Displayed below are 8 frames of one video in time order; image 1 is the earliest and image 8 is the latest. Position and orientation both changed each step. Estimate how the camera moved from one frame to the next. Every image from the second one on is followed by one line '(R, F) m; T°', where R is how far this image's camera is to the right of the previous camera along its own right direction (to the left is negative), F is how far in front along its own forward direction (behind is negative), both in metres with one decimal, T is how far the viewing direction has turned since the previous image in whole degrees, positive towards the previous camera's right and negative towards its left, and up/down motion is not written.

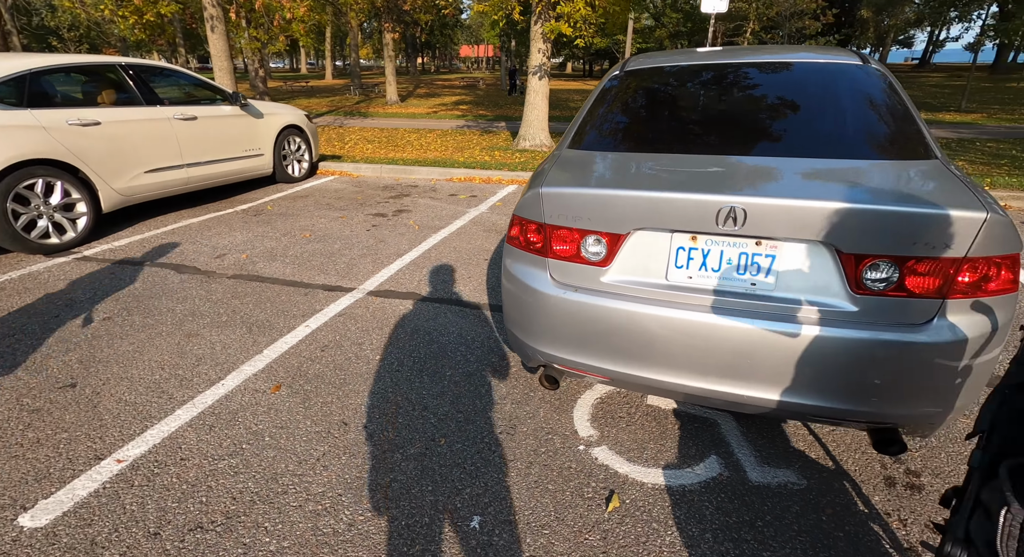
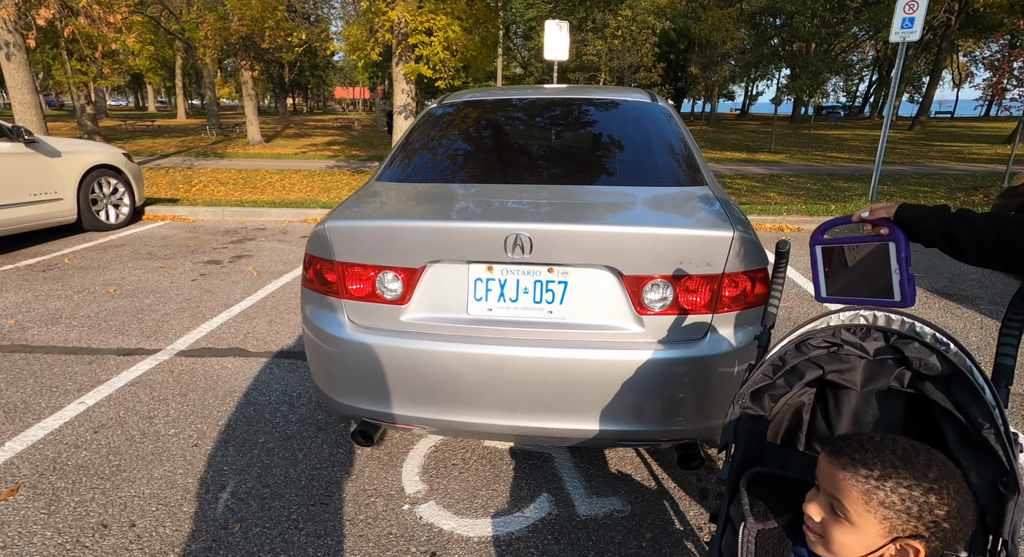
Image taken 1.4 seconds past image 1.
(+0.3, +0.1) m; +13°
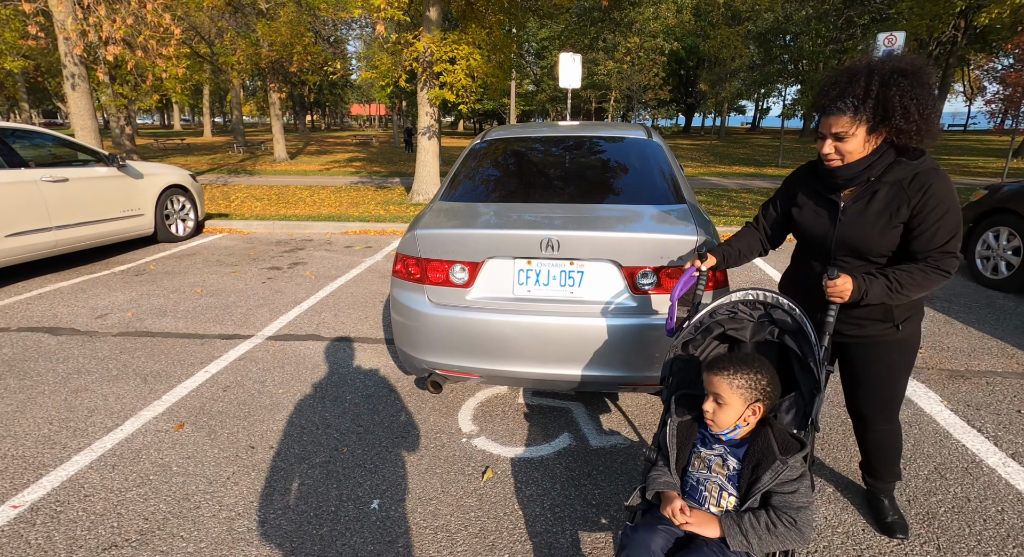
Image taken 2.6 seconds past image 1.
(-0.1, -0.8) m; -1°
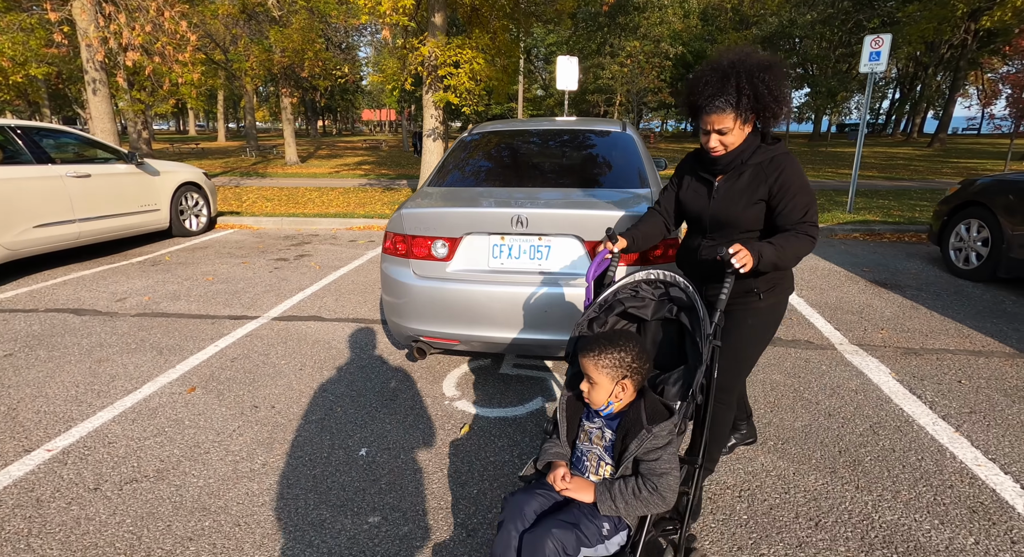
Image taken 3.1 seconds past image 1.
(+0.2, -0.3) m; -1°
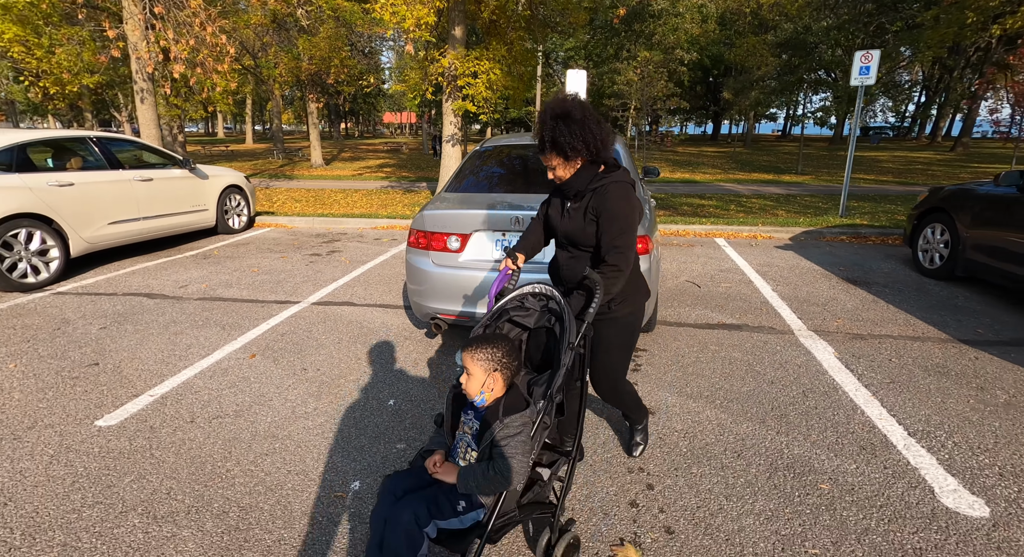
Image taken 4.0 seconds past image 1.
(+0.1, -0.7) m; -2°
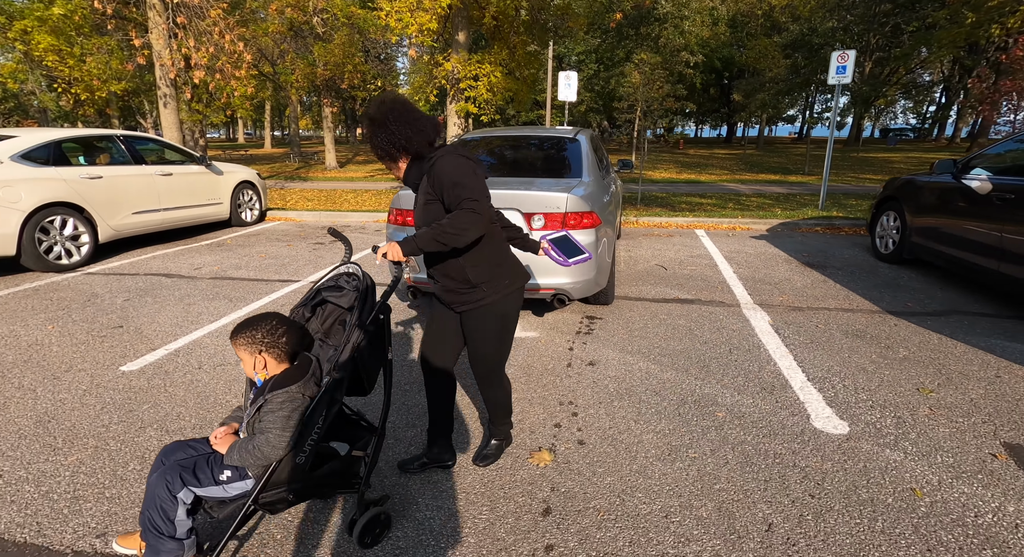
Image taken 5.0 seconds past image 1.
(+0.4, -0.5) m; -2°
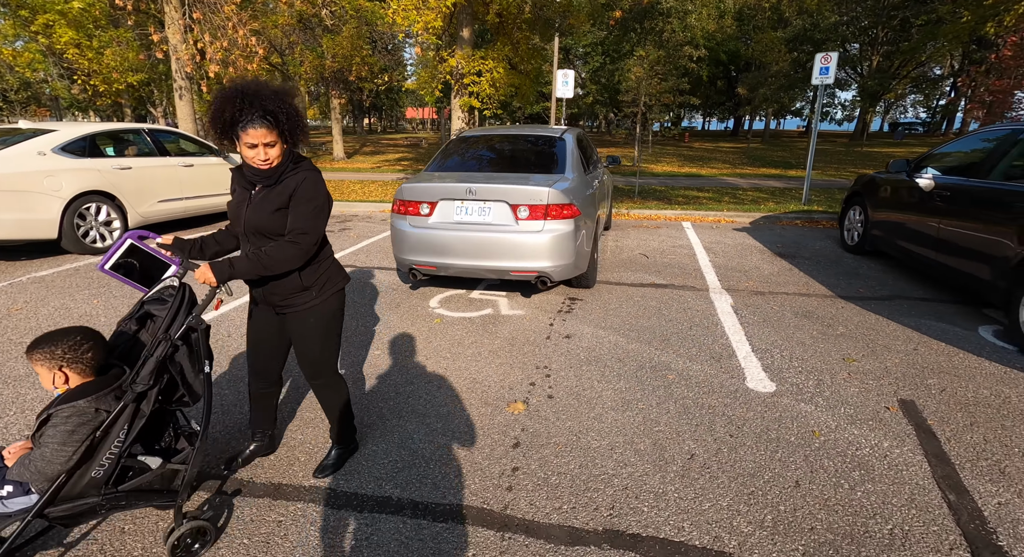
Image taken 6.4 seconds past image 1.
(+0.1, -0.5) m; -1°
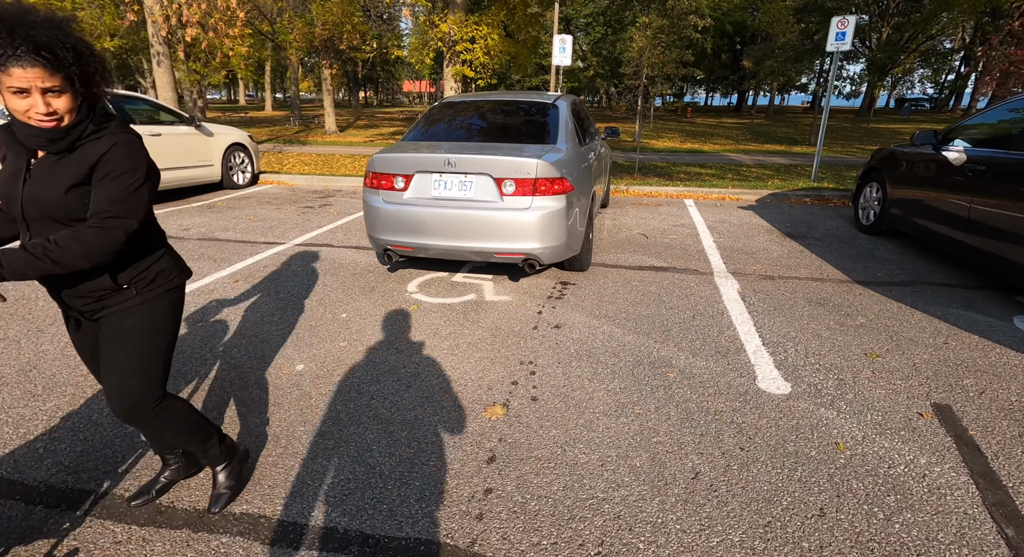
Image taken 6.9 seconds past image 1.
(+0.1, +0.4) m; 0°
